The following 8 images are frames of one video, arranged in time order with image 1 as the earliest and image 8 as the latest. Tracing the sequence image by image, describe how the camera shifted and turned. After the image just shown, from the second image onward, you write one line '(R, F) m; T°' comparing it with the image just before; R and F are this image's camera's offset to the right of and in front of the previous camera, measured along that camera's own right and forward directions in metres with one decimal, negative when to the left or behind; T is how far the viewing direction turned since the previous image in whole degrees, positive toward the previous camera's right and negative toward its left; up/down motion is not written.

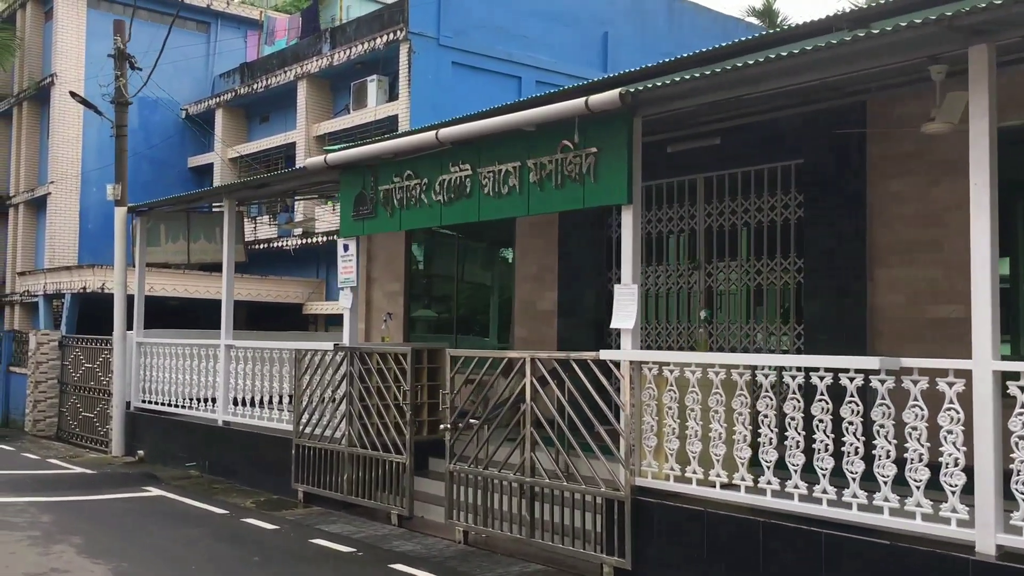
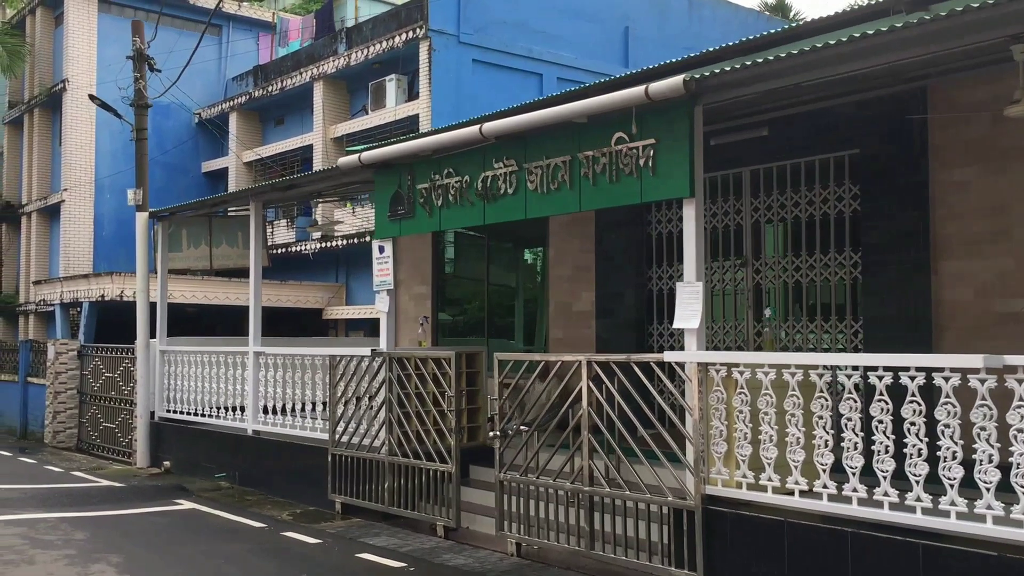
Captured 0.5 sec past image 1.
(-0.3, +0.3) m; 0°
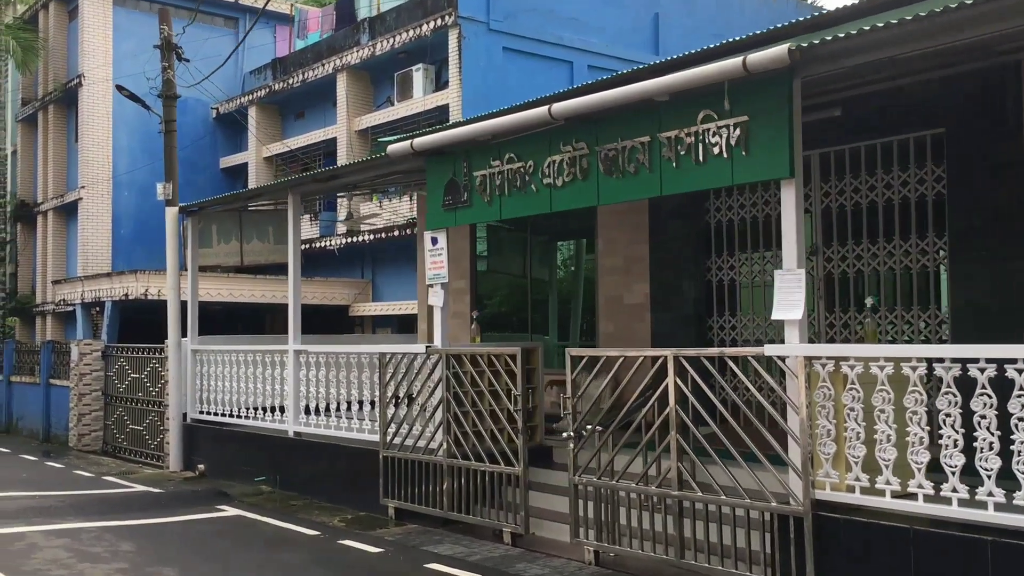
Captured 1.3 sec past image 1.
(-0.4, +0.4) m; 0°
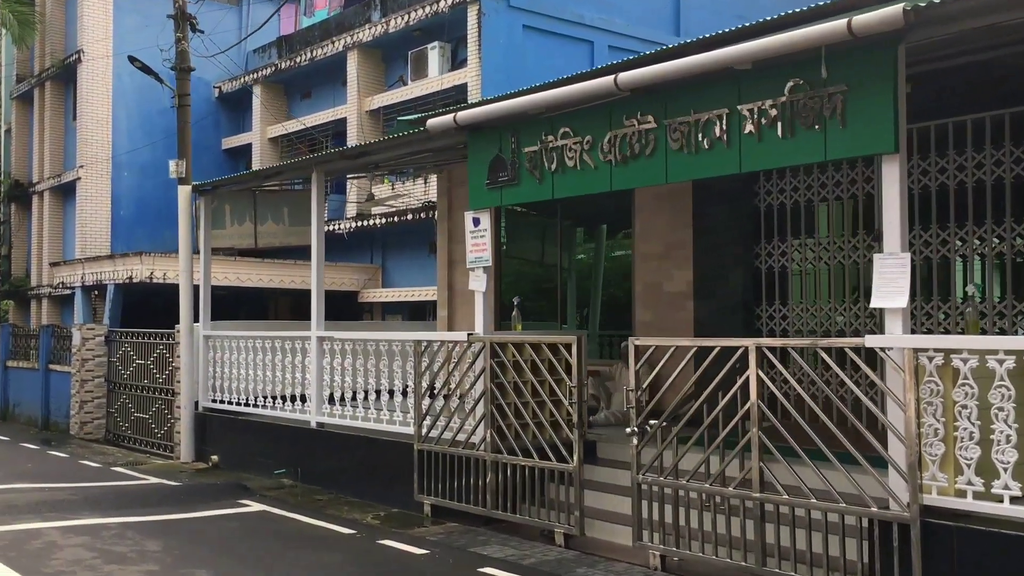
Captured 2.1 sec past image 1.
(-0.4, +0.4) m; +1°
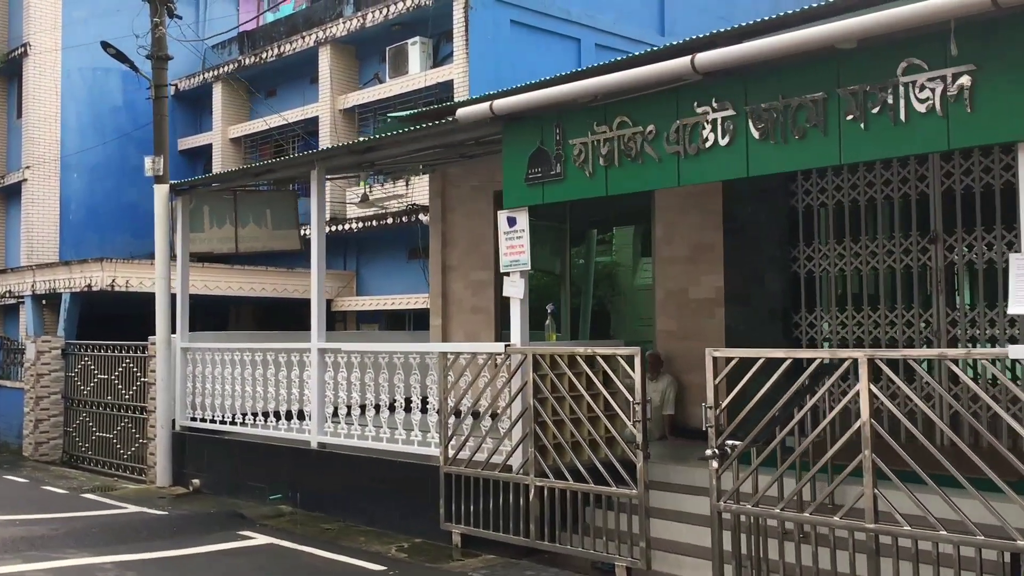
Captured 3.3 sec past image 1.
(-0.7, +0.7) m; +4°
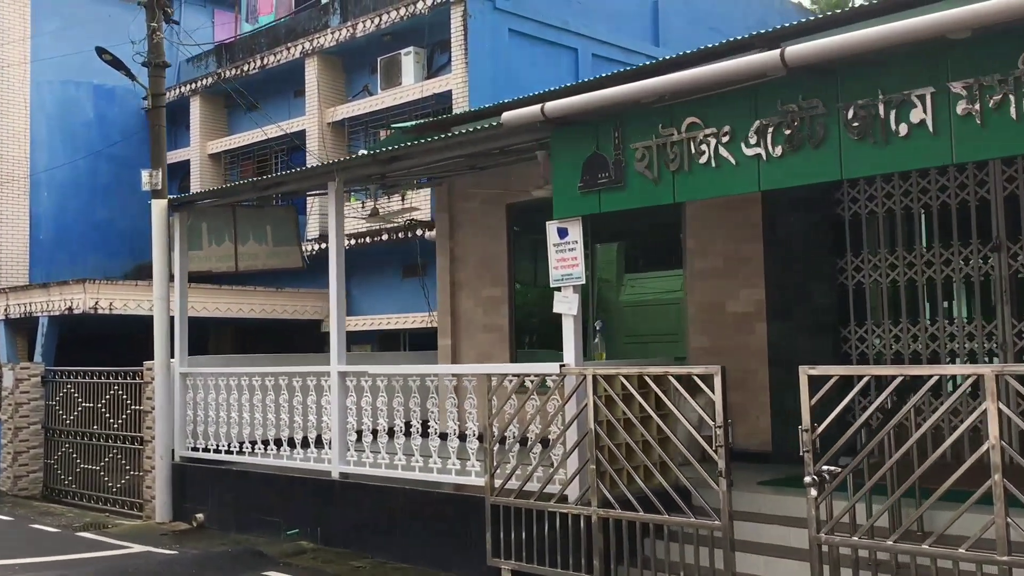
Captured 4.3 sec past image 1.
(-0.6, +0.5) m; +2°
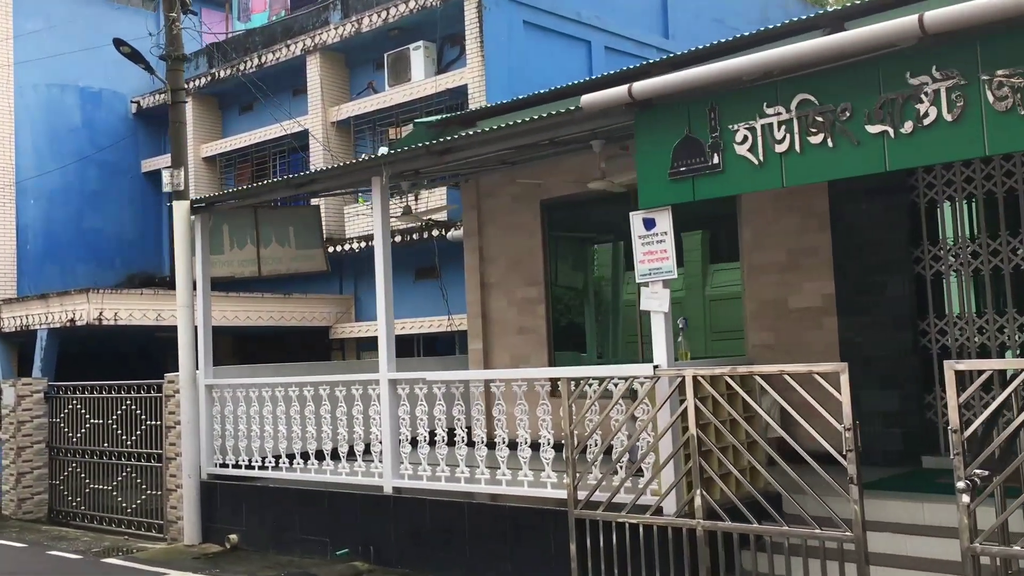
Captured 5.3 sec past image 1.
(-0.6, +0.4) m; +2°
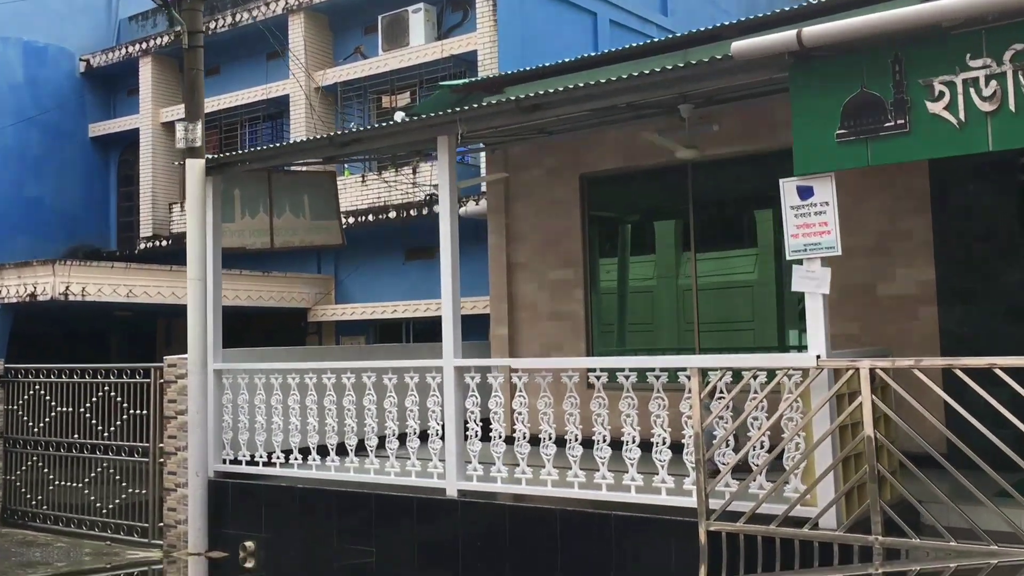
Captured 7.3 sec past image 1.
(-1.1, +0.9) m; +5°
